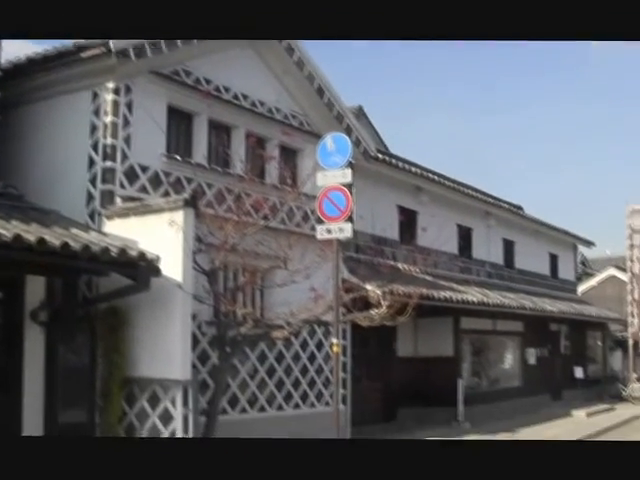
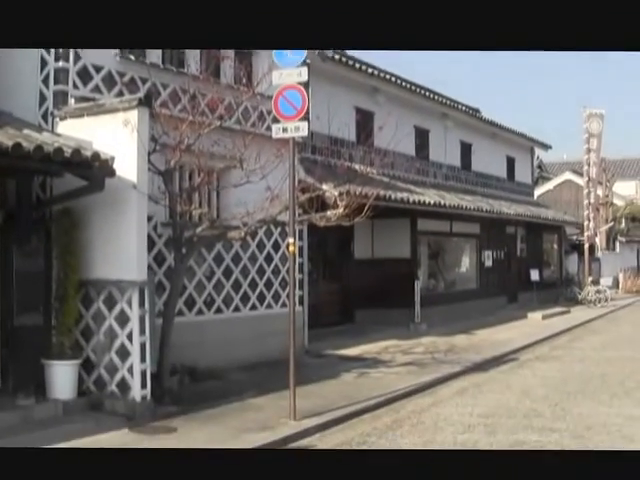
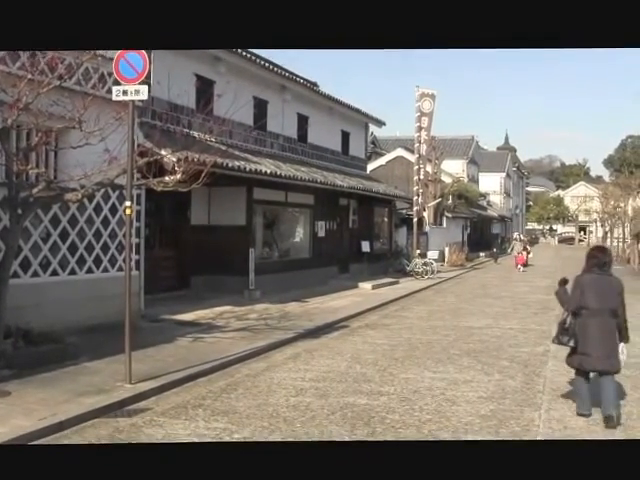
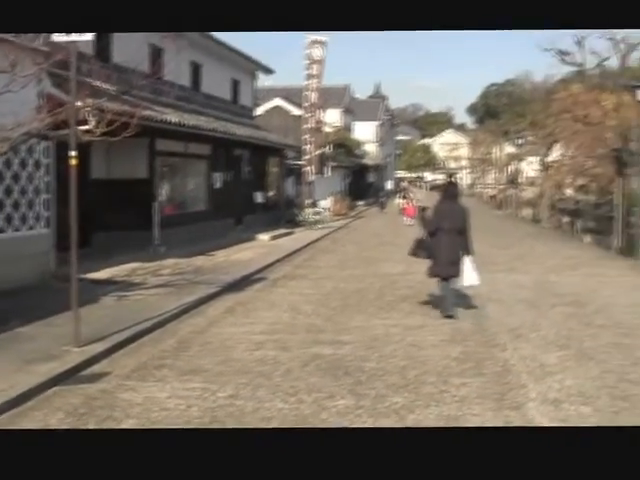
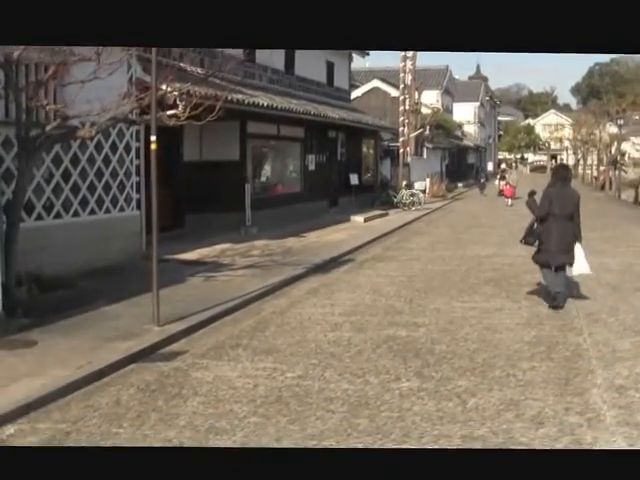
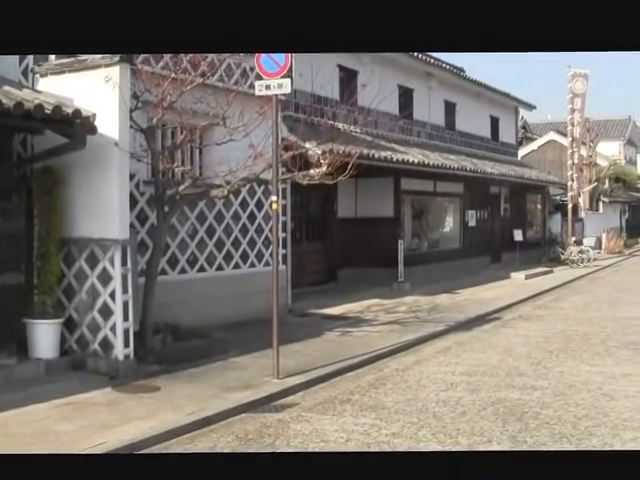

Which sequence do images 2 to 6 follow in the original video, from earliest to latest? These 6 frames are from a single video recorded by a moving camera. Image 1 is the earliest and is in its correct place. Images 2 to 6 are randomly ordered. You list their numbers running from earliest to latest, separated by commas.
2, 6, 3, 5, 4
